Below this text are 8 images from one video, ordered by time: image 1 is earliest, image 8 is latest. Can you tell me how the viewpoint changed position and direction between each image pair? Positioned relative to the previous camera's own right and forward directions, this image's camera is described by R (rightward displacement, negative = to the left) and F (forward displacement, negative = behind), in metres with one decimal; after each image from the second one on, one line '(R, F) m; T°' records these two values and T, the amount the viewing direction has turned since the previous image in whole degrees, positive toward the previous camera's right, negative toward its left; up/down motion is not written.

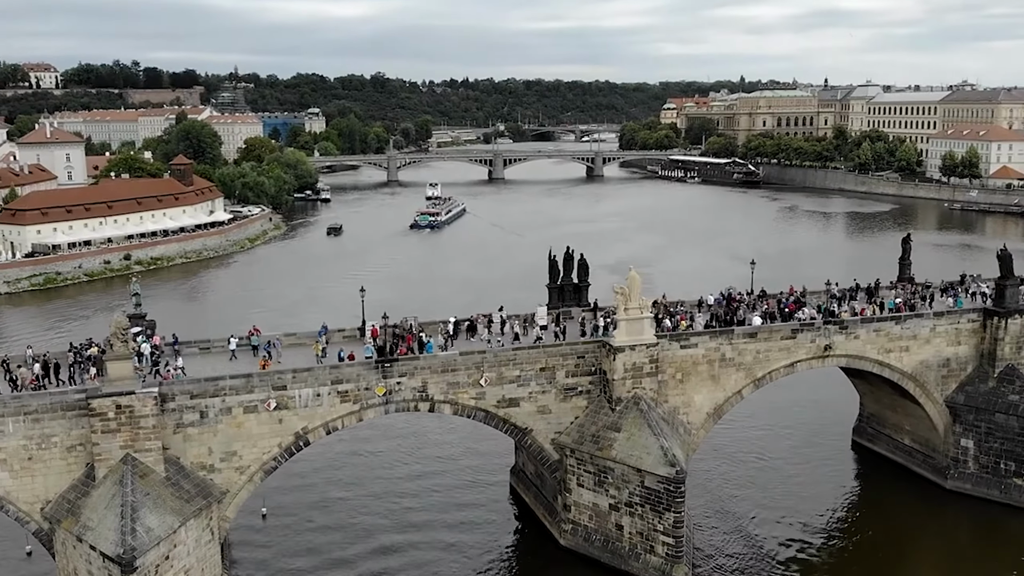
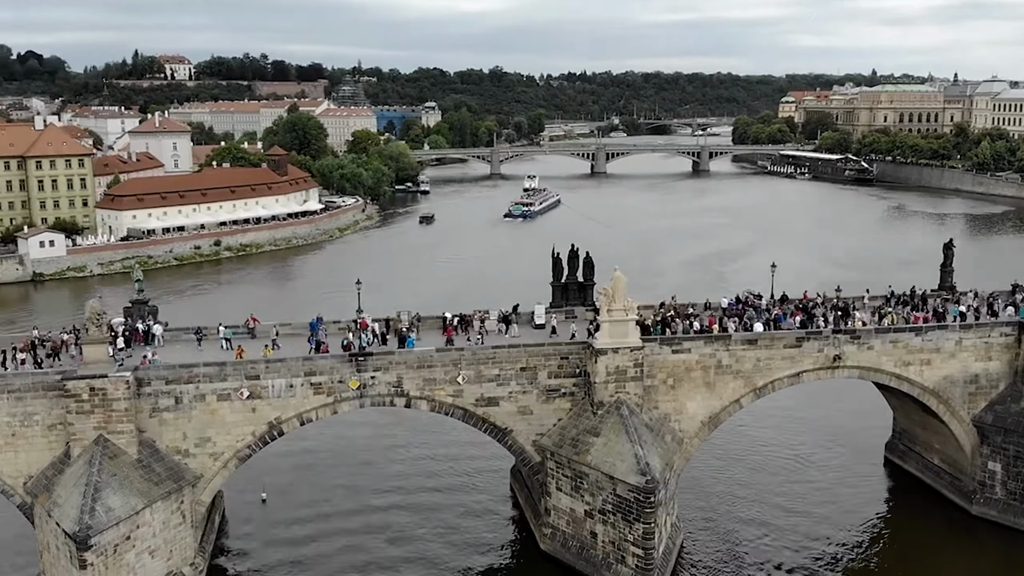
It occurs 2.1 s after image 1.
(+2.4, +0.5) m; -7°
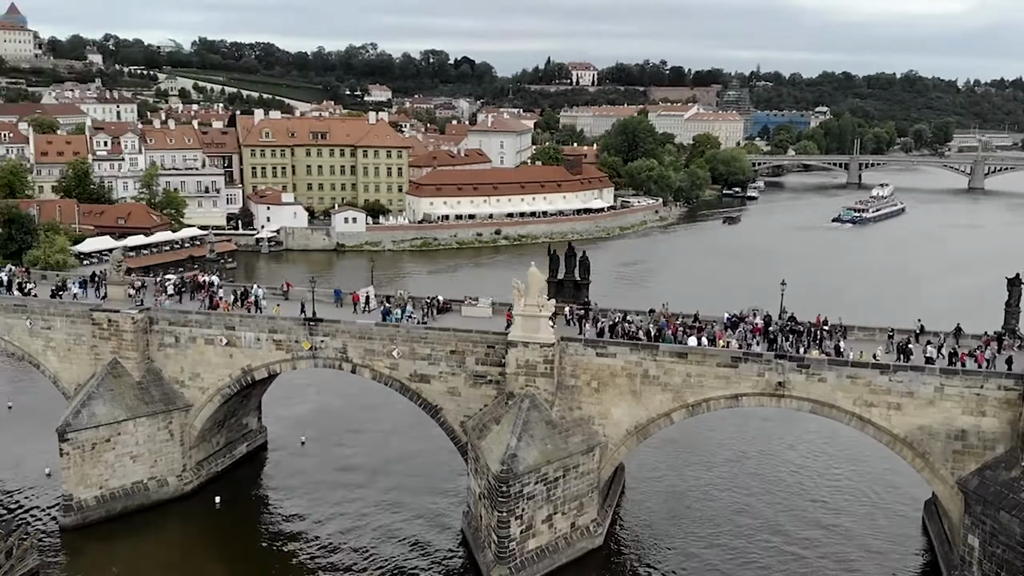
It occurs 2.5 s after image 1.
(+8.6, +1.0) m; -25°
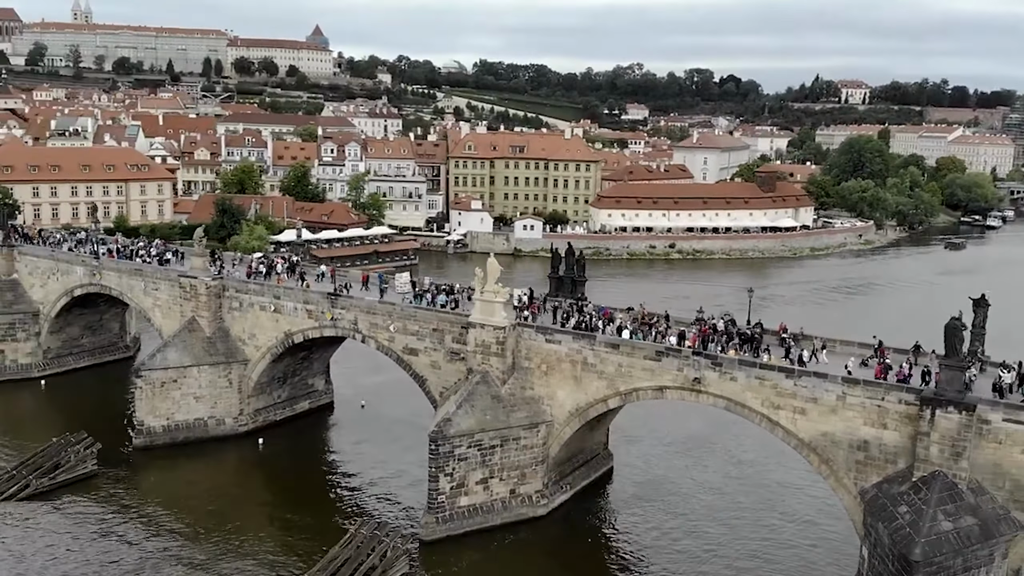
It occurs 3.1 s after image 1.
(+6.2, -1.2) m; -17°
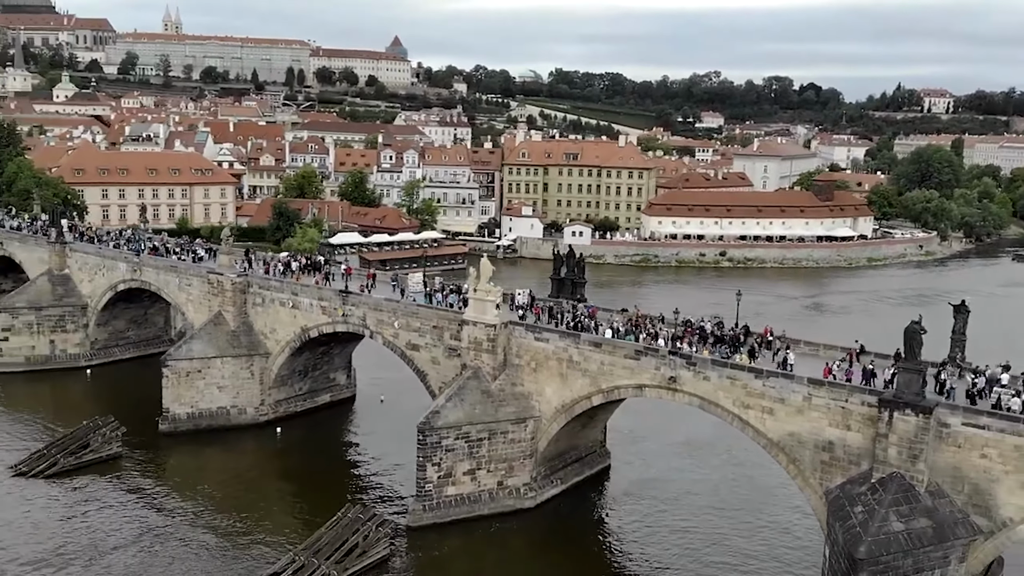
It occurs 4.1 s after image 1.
(+1.8, -0.7) m; -5°
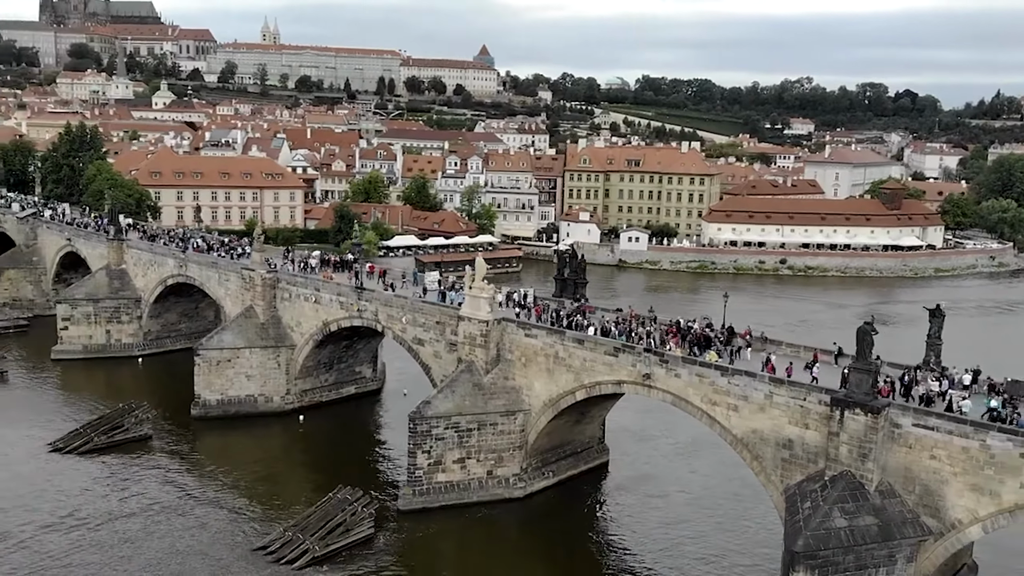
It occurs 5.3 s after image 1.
(+2.2, -0.7) m; -6°
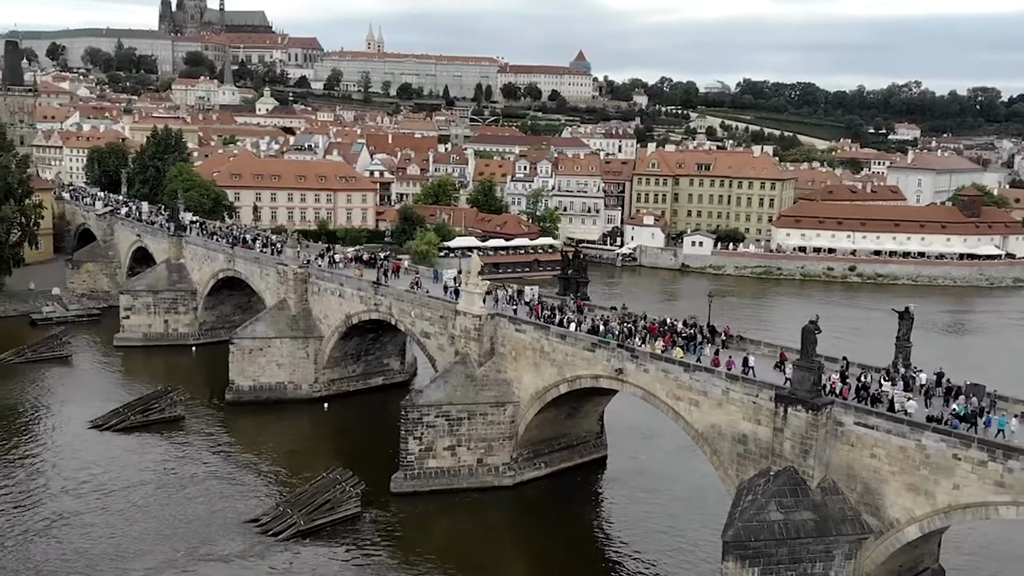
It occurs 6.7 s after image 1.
(+2.6, -0.7) m; -6°
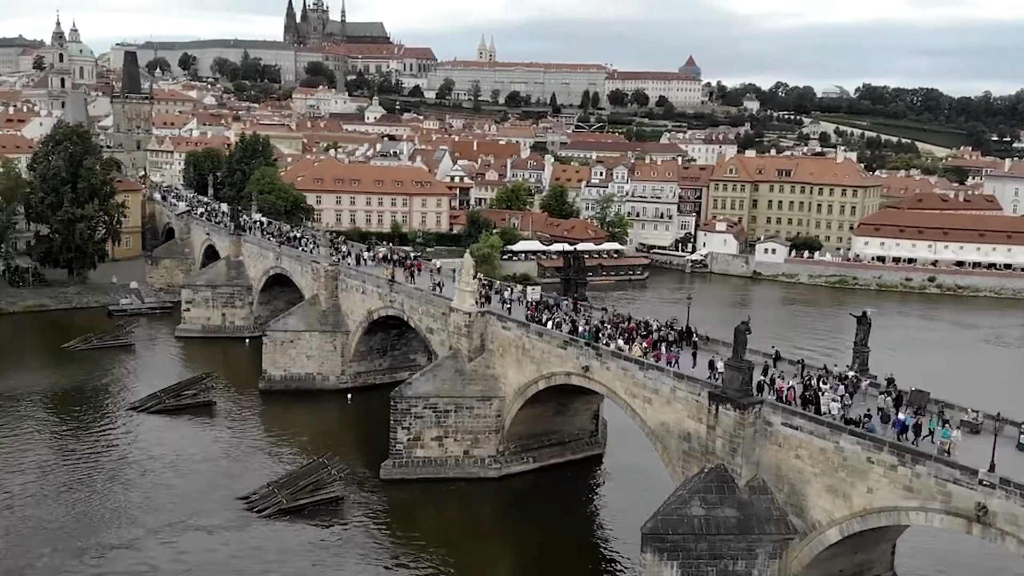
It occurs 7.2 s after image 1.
(+3.1, -0.6) m; -7°
